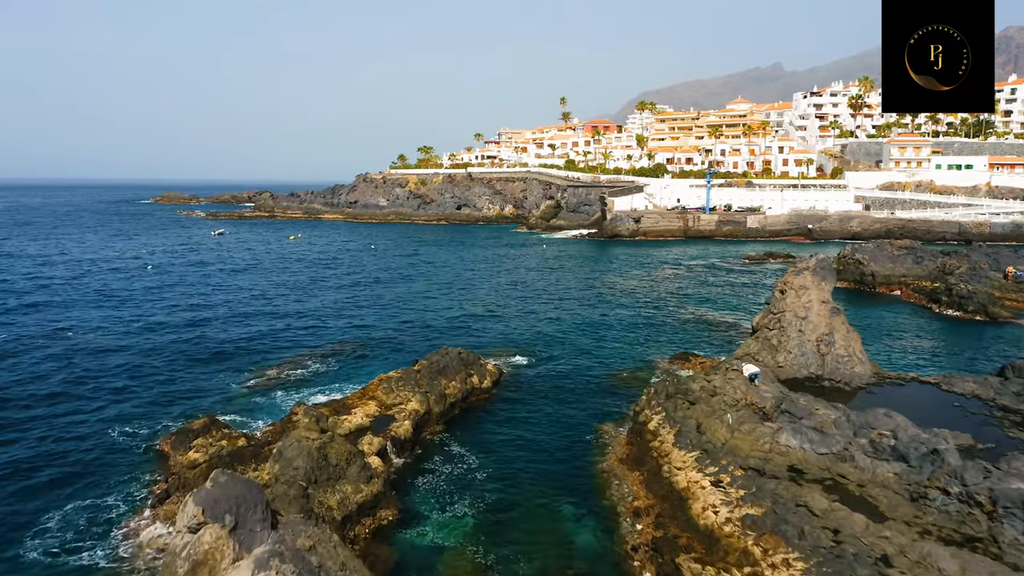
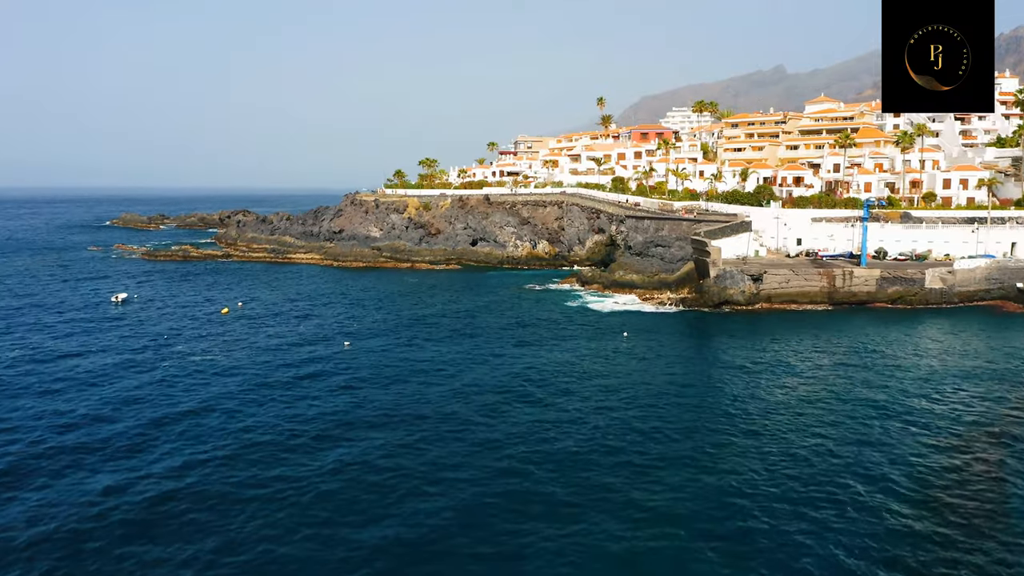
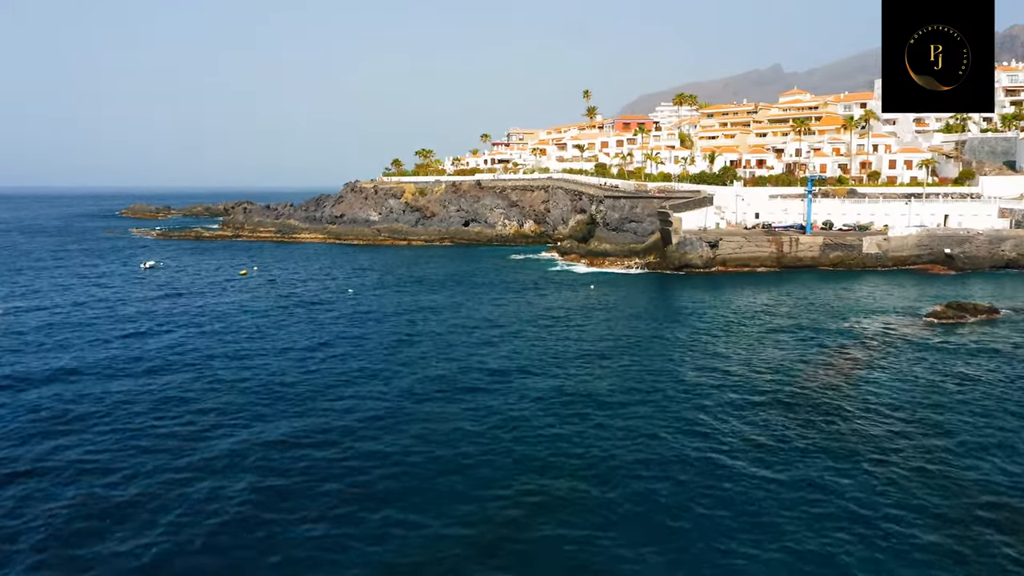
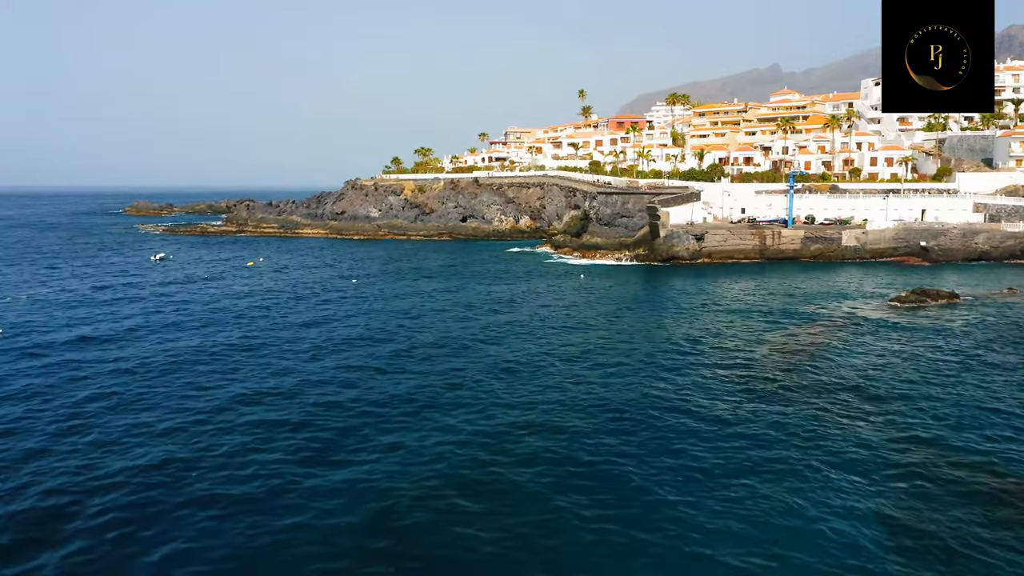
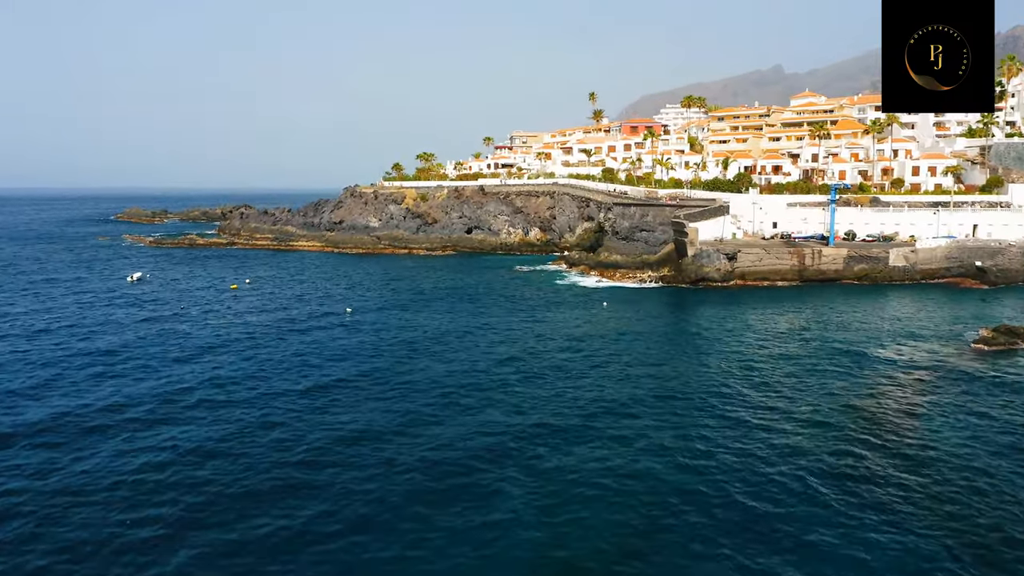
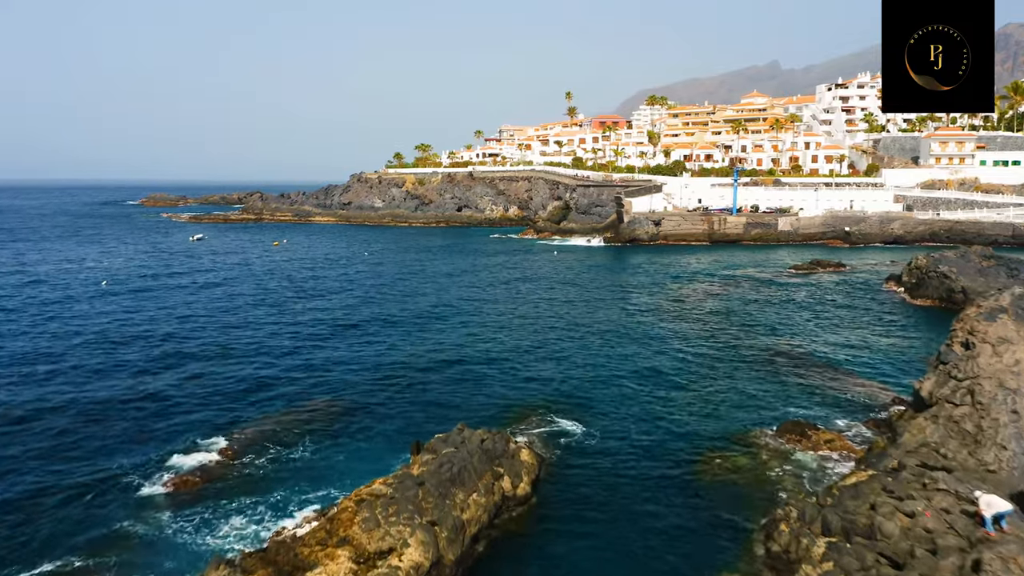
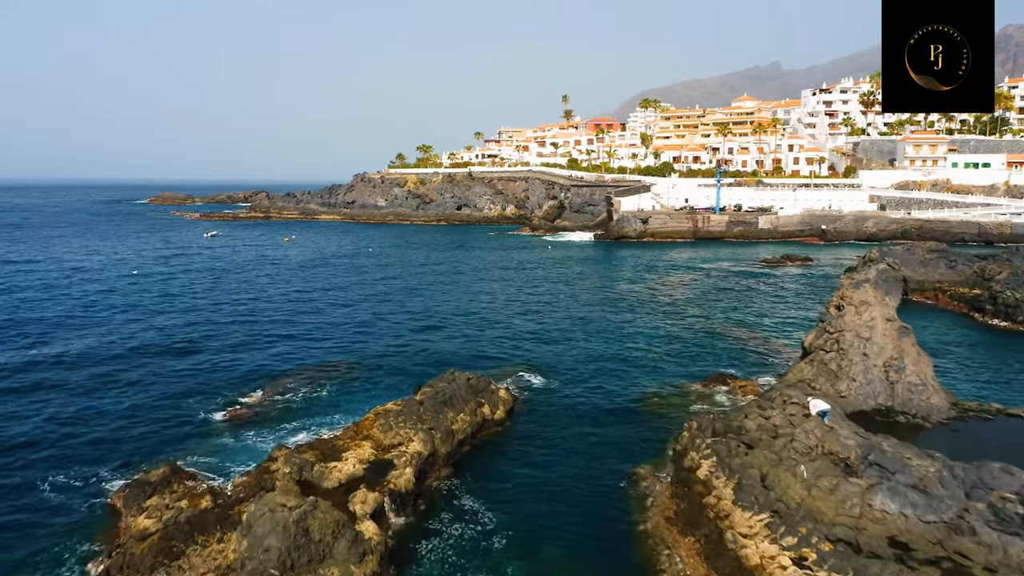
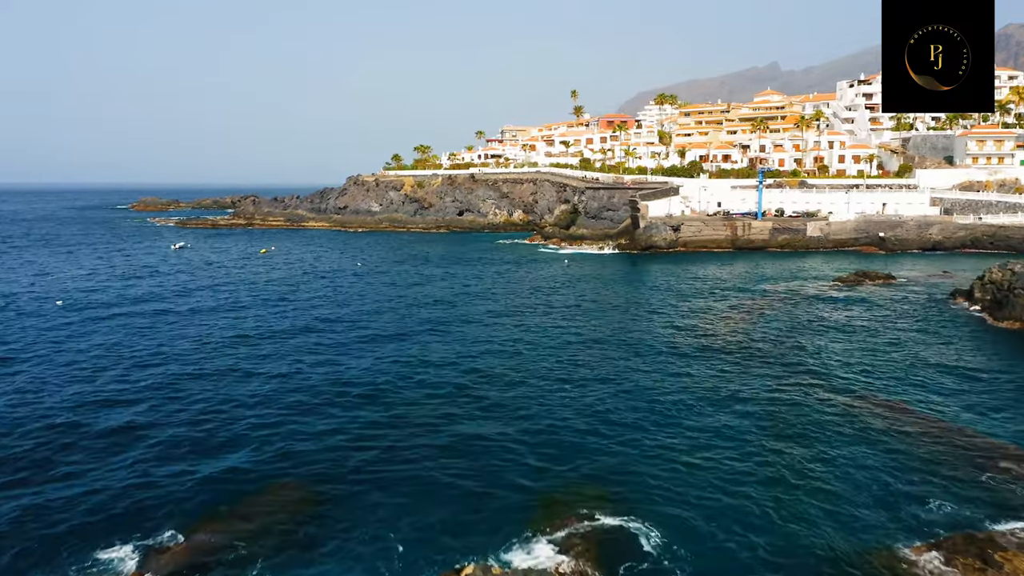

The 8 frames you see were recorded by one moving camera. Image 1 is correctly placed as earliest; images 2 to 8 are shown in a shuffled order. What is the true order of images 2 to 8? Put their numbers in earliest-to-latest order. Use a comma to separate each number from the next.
7, 6, 8, 4, 3, 5, 2
